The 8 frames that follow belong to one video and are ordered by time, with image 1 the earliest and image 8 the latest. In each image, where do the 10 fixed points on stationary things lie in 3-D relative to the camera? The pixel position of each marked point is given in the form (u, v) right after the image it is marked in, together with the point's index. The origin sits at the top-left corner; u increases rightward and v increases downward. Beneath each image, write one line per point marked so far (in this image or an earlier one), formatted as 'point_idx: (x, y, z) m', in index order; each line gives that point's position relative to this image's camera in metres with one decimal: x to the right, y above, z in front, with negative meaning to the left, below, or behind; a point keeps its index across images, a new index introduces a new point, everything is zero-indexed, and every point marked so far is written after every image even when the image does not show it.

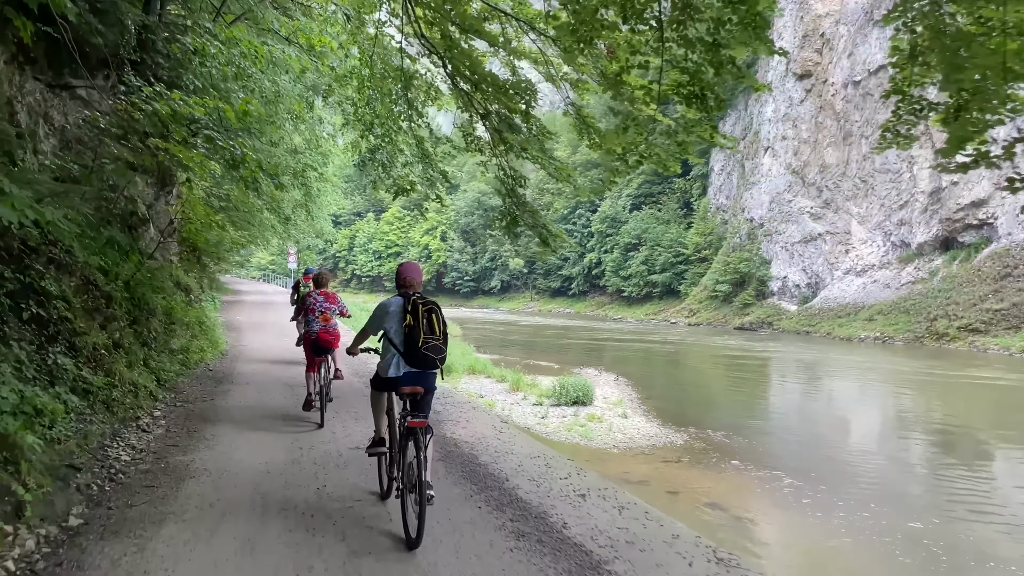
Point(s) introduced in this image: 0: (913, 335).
0: (+8.7, -1.0, +18.0) m
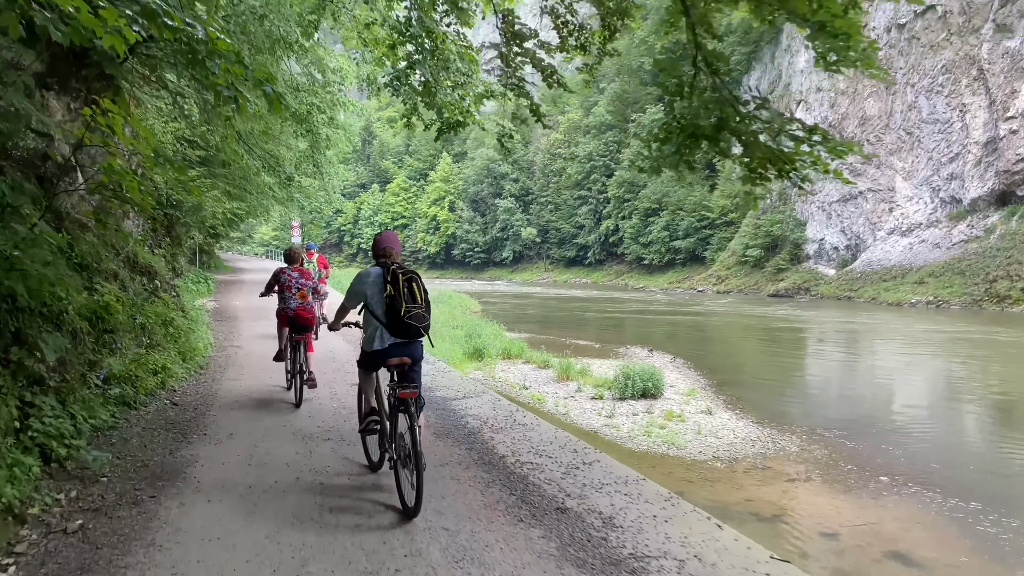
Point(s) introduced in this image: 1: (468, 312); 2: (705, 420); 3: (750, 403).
0: (+9.3, -0.2, +16.5) m
1: (-0.8, -0.5, +15.1) m
2: (+1.5, -1.0, +6.2) m
3: (+2.0, -1.0, +6.9) m
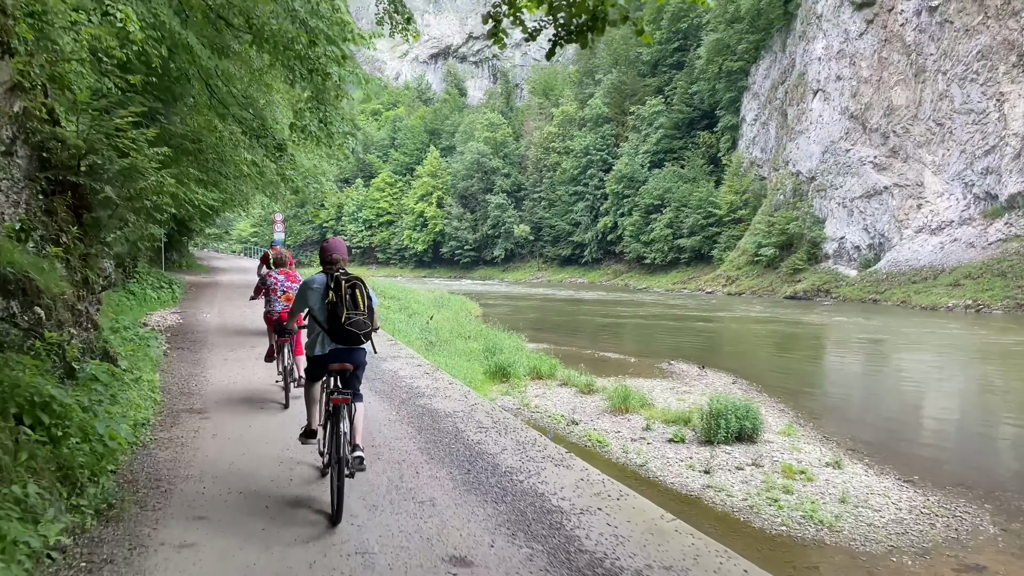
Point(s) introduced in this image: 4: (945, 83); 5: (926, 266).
0: (+9.4, -0.3, +15.1) m
1: (-0.6, -0.5, +13.4) m
2: (+1.9, -1.1, +4.6) m
3: (+2.4, -1.1, +5.3) m
4: (+10.2, +4.9, +19.0) m
5: (+9.2, +0.5, +18.0) m
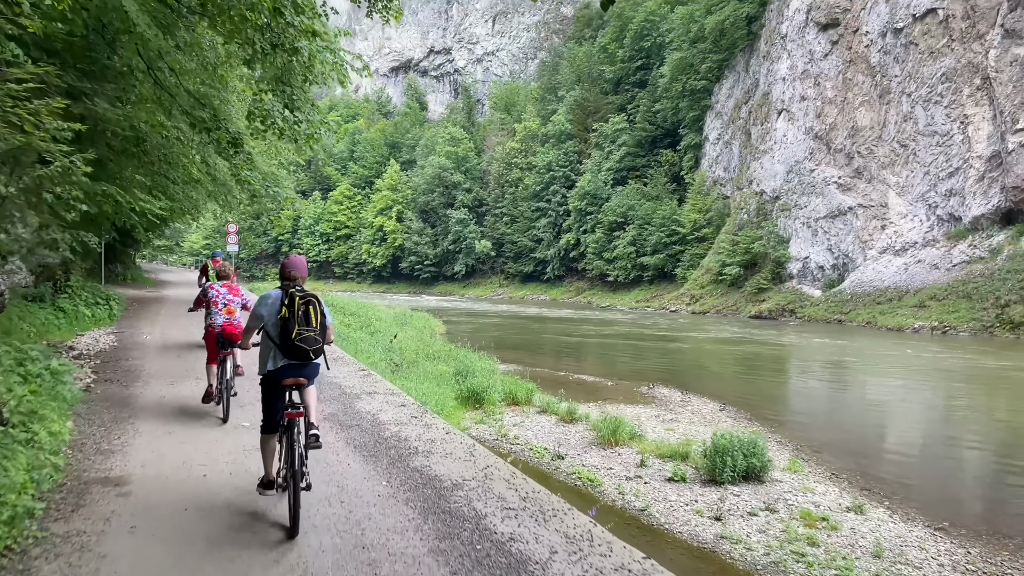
0: (+8.7, -0.7, +15.0) m
1: (-1.2, -0.8, +12.8) m
2: (+1.8, -1.2, +4.2) m
3: (+2.3, -1.2, +4.9) m
4: (+9.4, +4.4, +19.0) m
5: (+8.4, 0.0, +17.9) m
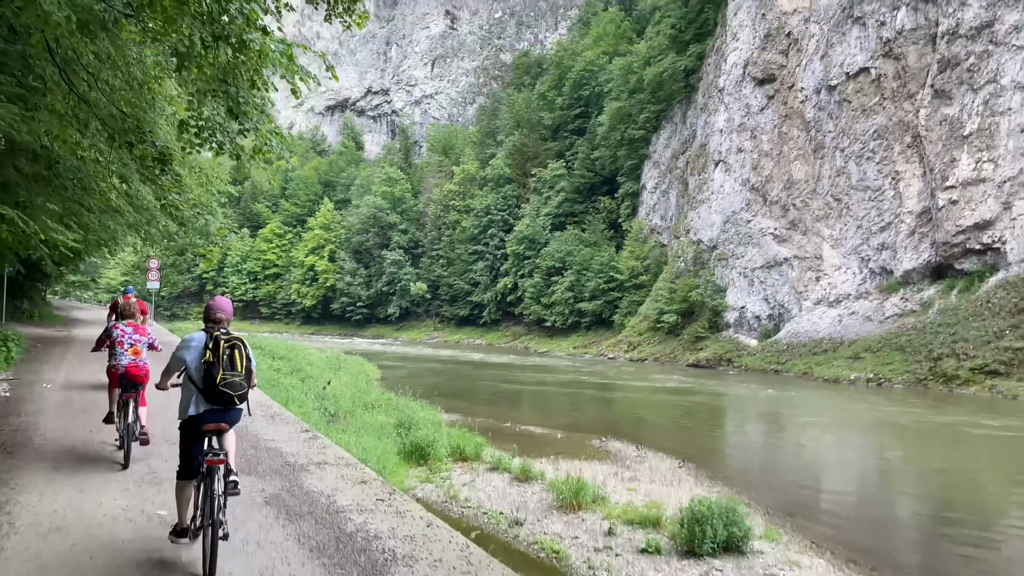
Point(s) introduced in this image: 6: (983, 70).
0: (+7.6, -1.7, +15.2) m
1: (-2.1, -1.5, +12.1) m
2: (+1.6, -1.5, +3.8) m
3: (+2.1, -1.6, +4.5) m
4: (+8.0, +3.1, +19.5) m
5: (+7.1, -1.1, +18.0) m
6: (+9.7, +4.5, +16.5) m
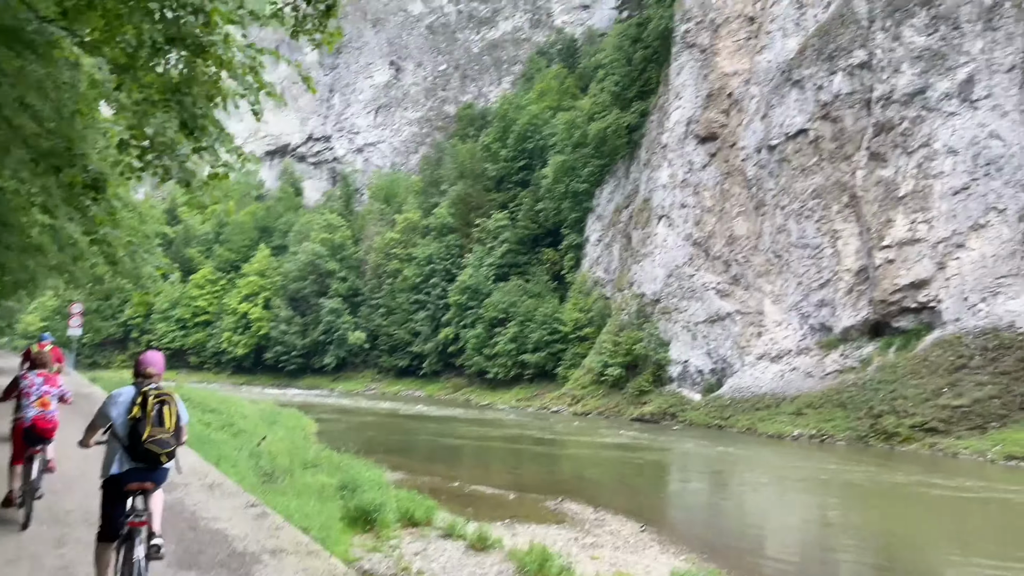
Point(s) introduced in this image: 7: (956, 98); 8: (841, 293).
0: (+6.6, -2.8, +15.3) m
1: (-2.9, -2.2, +11.5) m
2: (+1.5, -1.7, +3.4) m
3: (+1.9, -1.9, +4.2) m
4: (+6.7, +1.8, +19.9) m
5: (+5.8, -2.4, +18.1) m
6: (+8.6, +3.3, +17.1) m
7: (+9.2, +4.0, +16.6) m
8: (+7.5, -0.1, +18.3) m
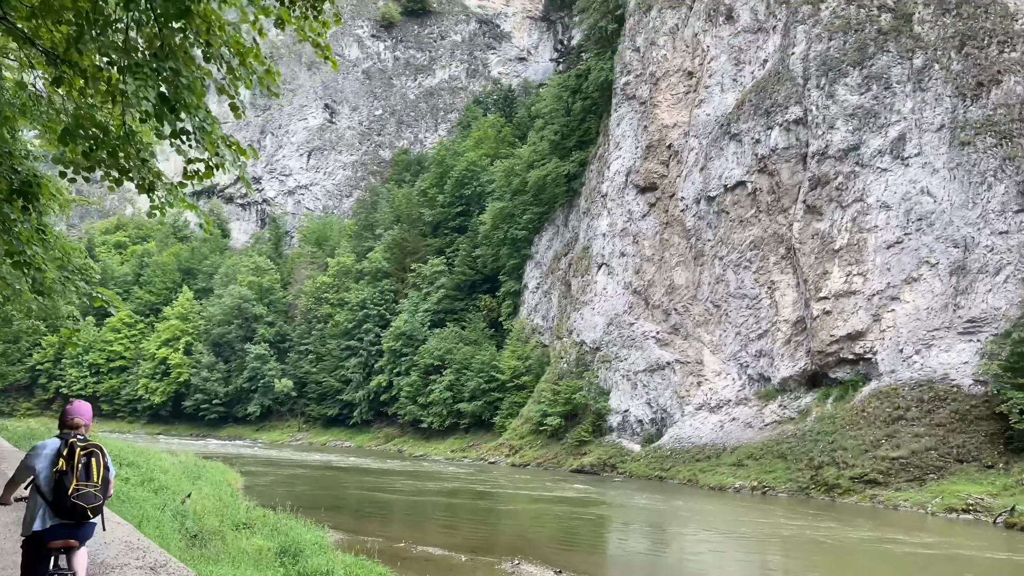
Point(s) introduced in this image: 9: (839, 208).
0: (+5.4, -3.7, +15.2) m
1: (-3.6, -2.8, +10.6) m
2: (+1.5, -1.9, +3.0) m
3: (+1.8, -2.1, +3.8) m
4: (+5.2, +0.5, +20.1) m
5: (+4.4, -3.5, +17.9) m
6: (+7.4, +2.2, +17.5) m
7: (+8.0, +2.9, +17.2) m
8: (+6.2, -1.3, +18.4) m
9: (+7.2, +1.8, +17.6) m
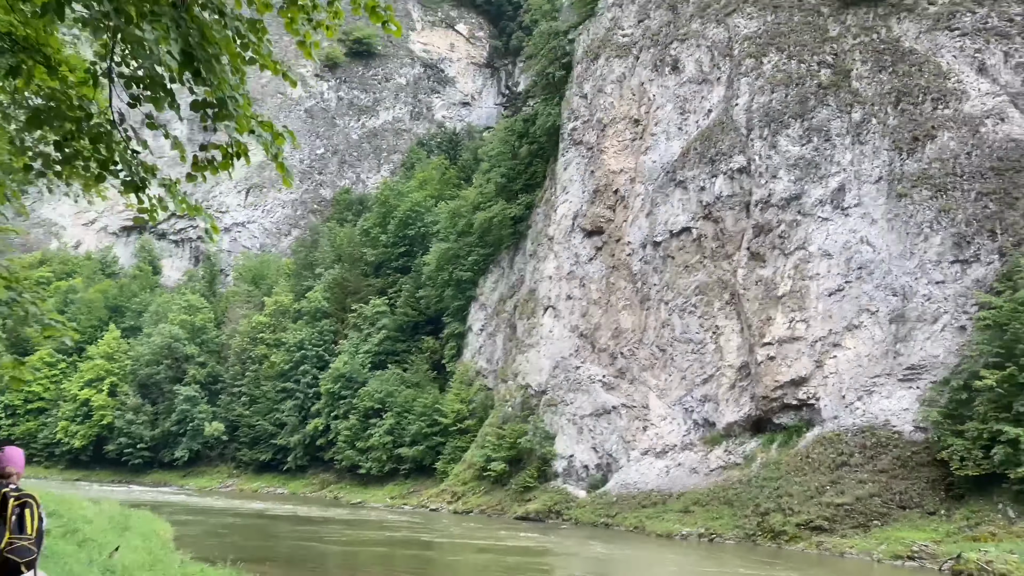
0: (+4.4, -4.6, +15.1) m
1: (-4.2, -3.2, +9.9) m
2: (+1.5, -2.1, +2.8) m
3: (+1.7, -2.3, +3.6) m
4: (+3.9, -0.6, +20.2) m
5: (+3.2, -4.5, +17.8) m
6: (+6.3, +1.1, +17.9) m
7: (+6.9, +1.8, +17.6) m
8: (+4.9, -2.3, +18.5) m
9: (+6.0, +0.7, +17.9) m
